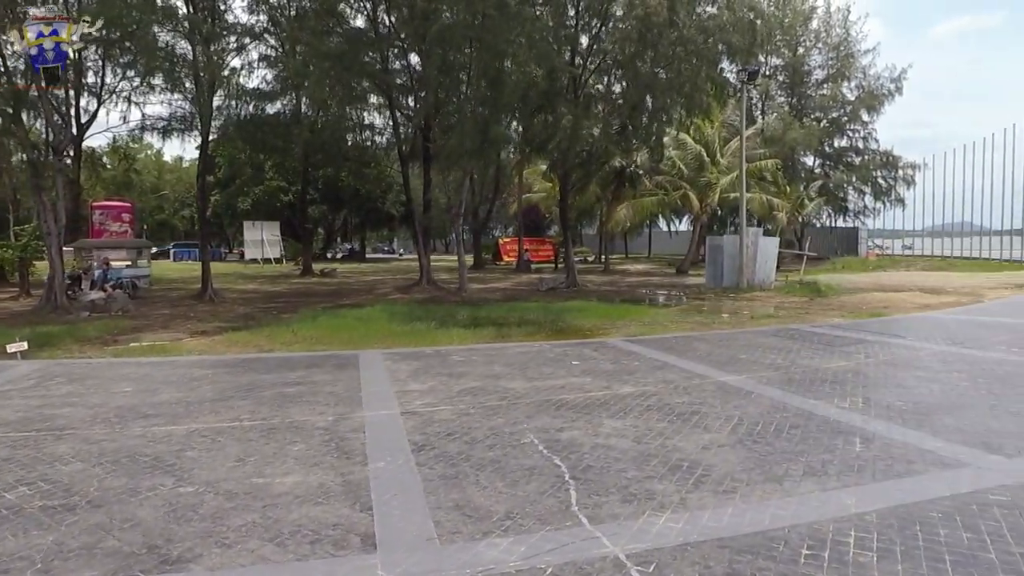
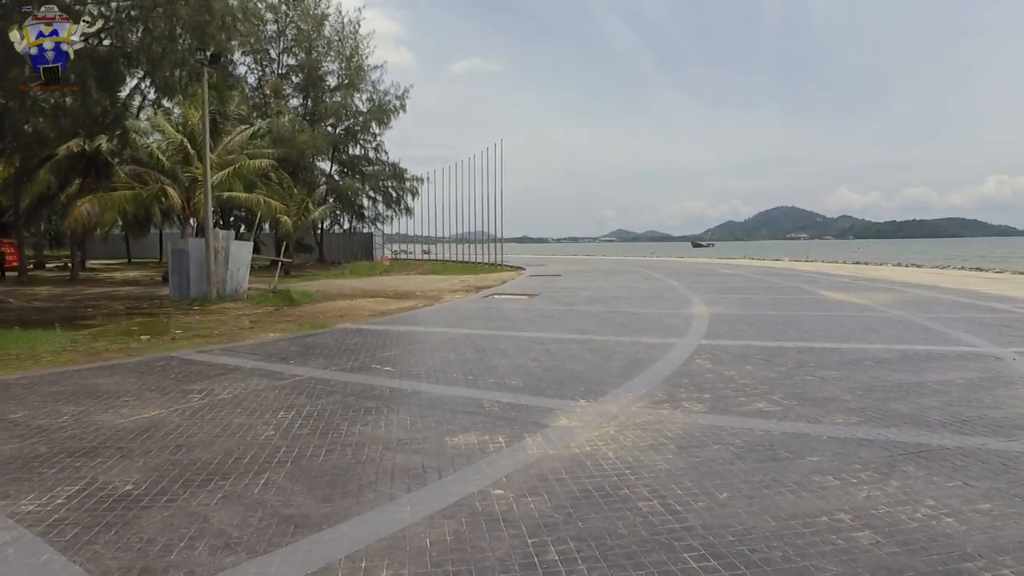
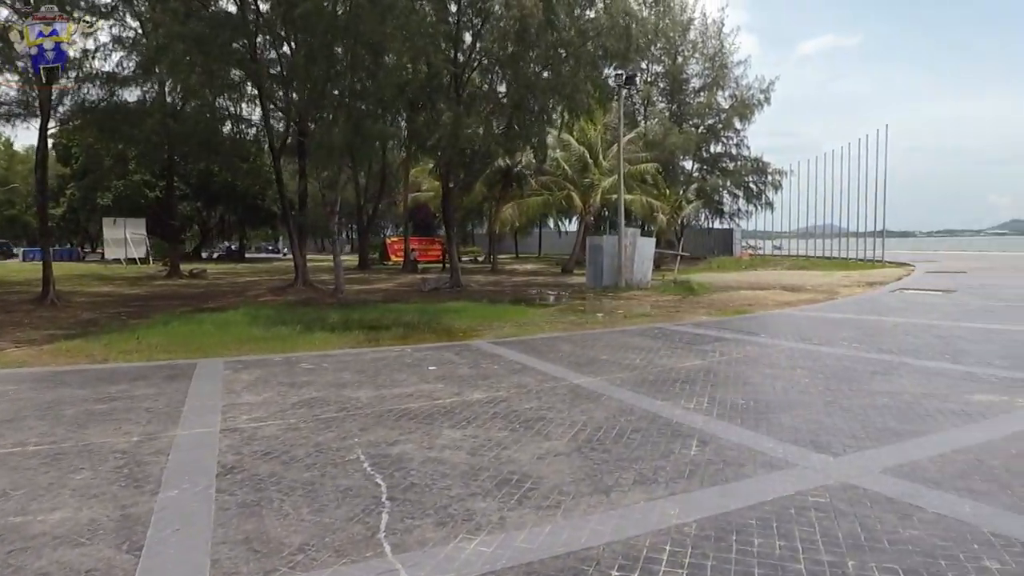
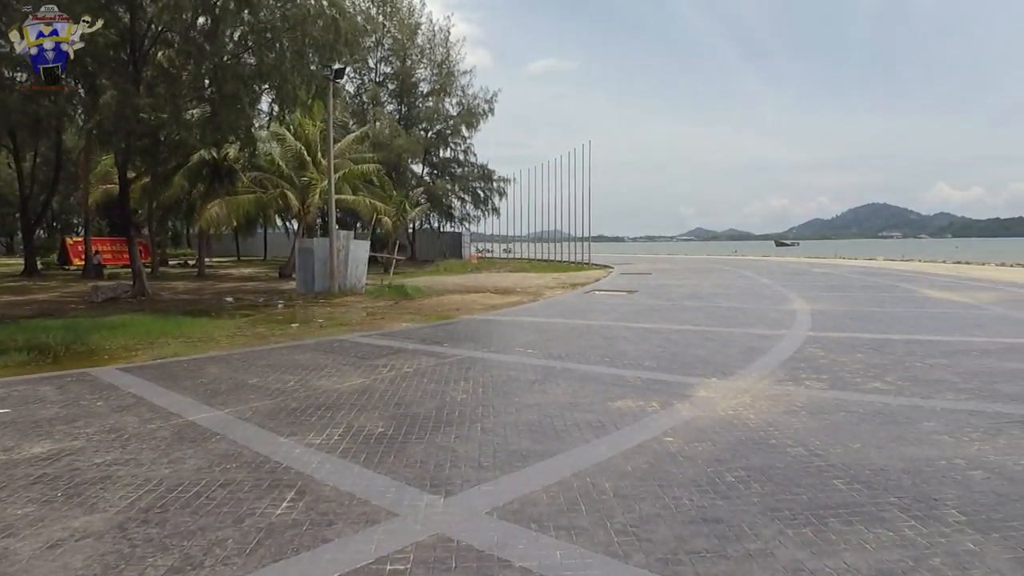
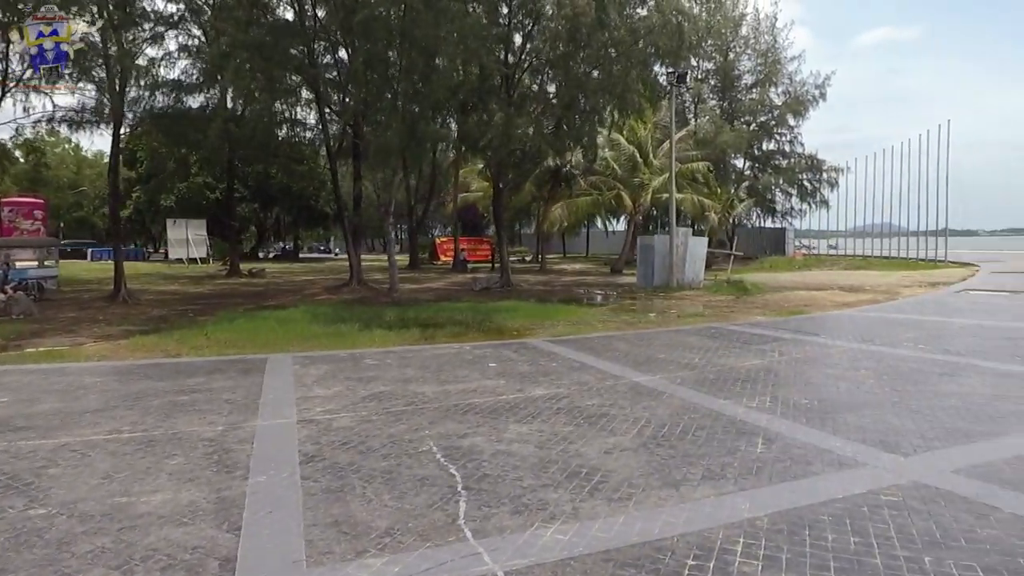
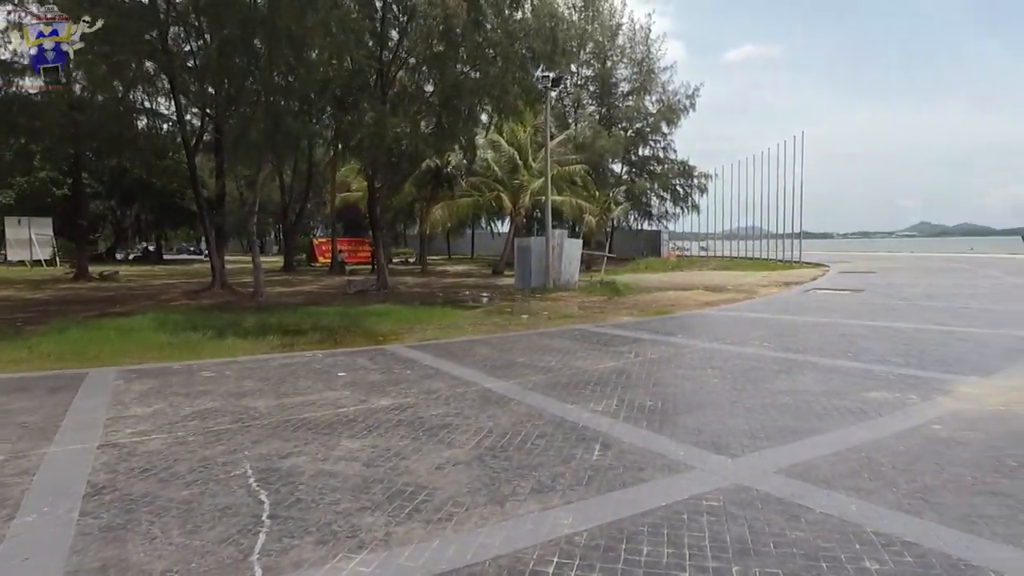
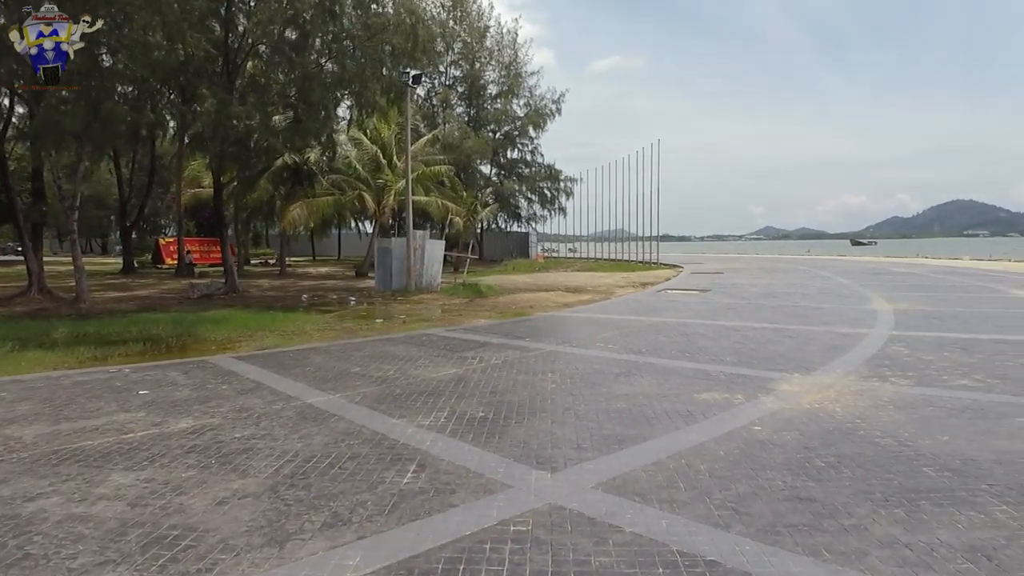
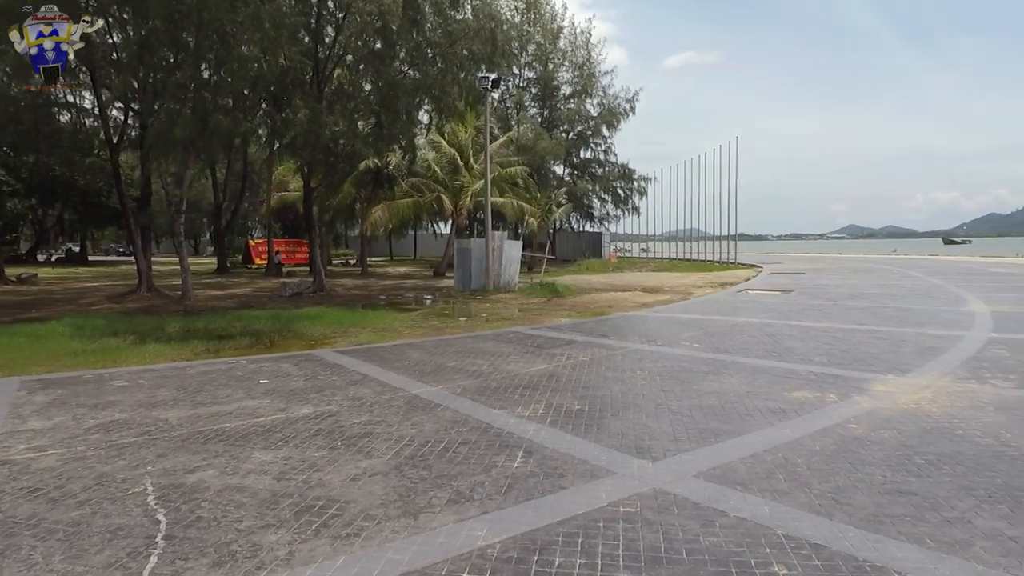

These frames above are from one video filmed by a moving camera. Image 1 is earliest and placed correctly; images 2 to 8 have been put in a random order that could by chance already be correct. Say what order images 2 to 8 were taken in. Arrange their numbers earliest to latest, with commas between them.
5, 3, 6, 8, 7, 4, 2
